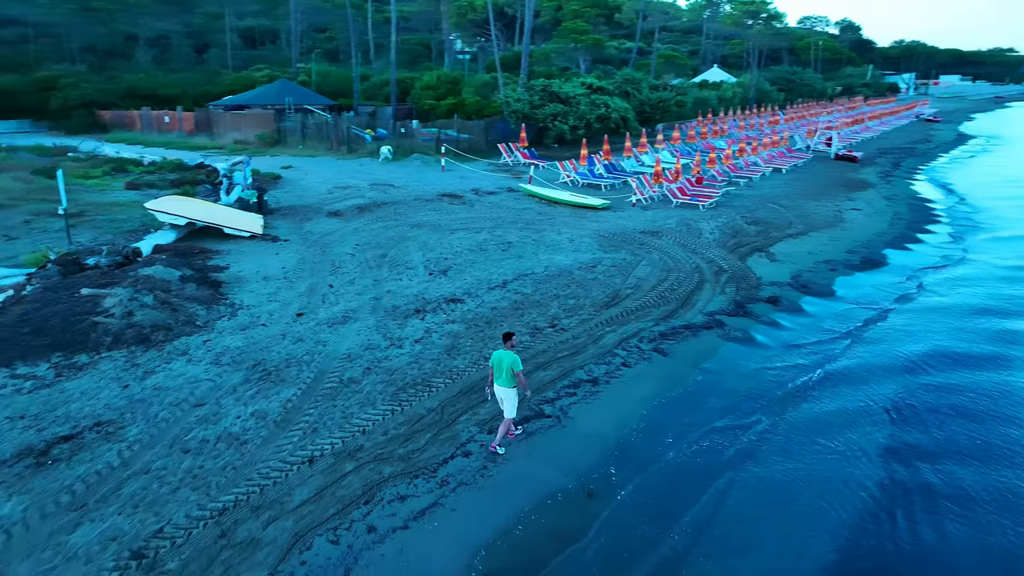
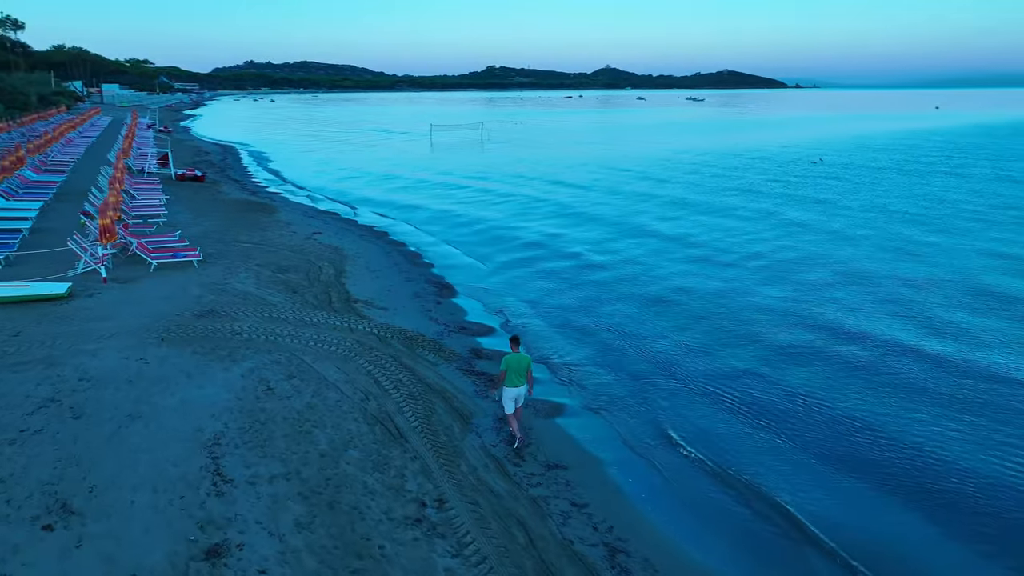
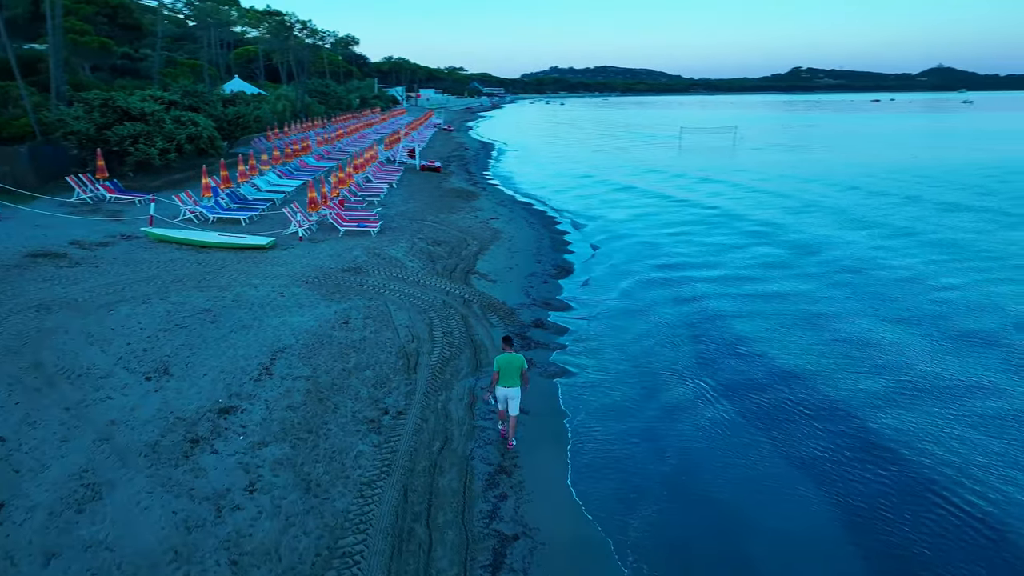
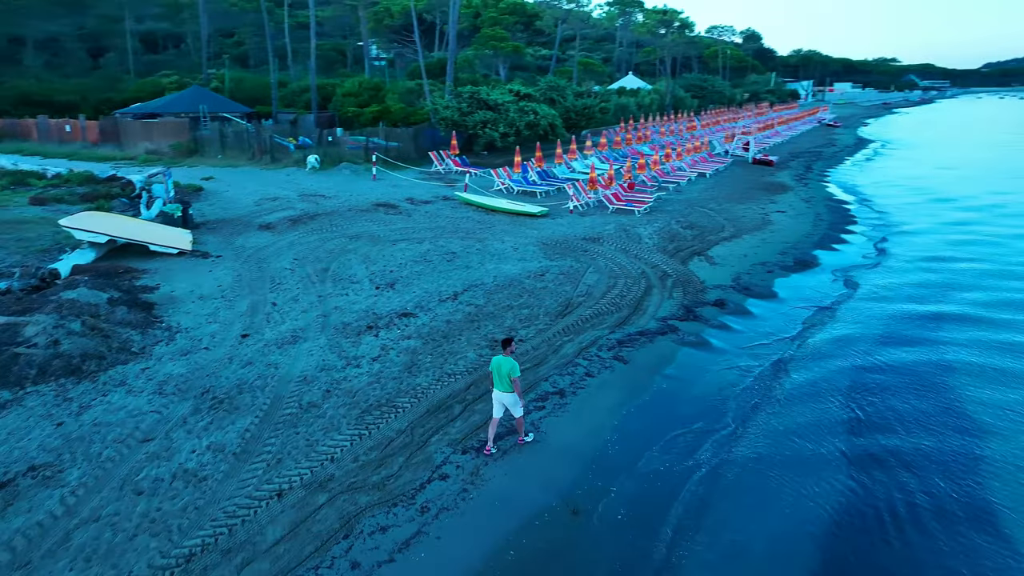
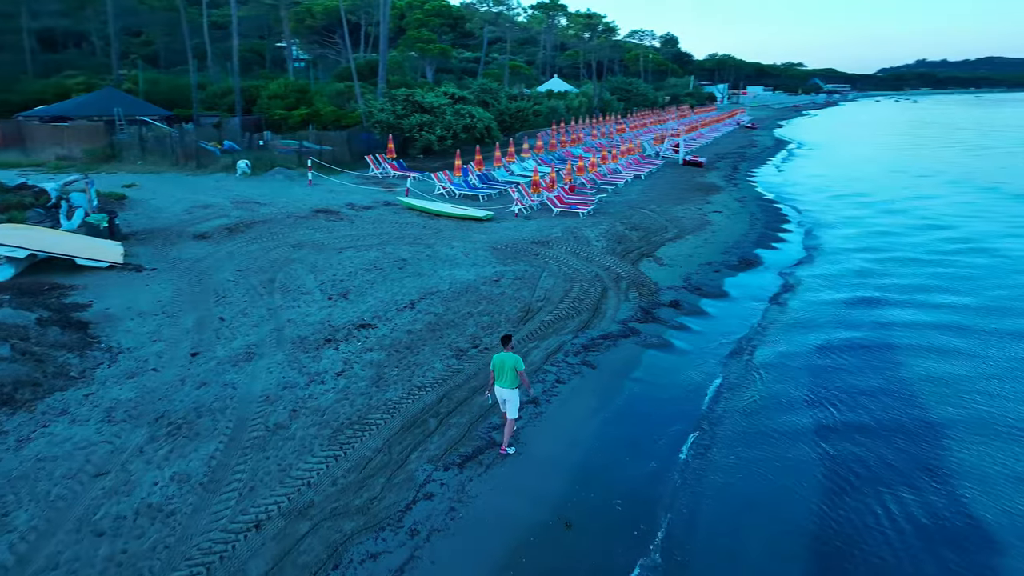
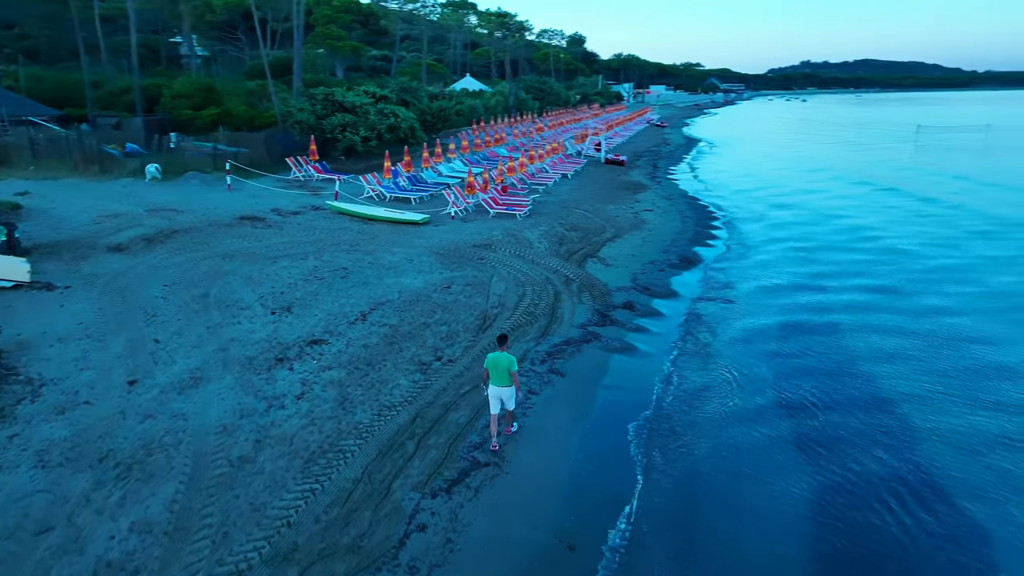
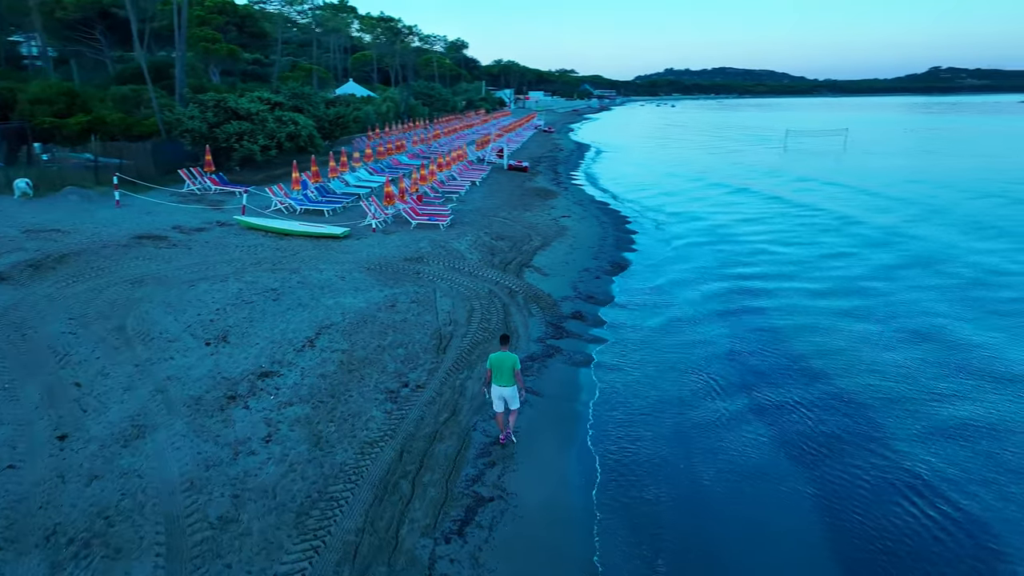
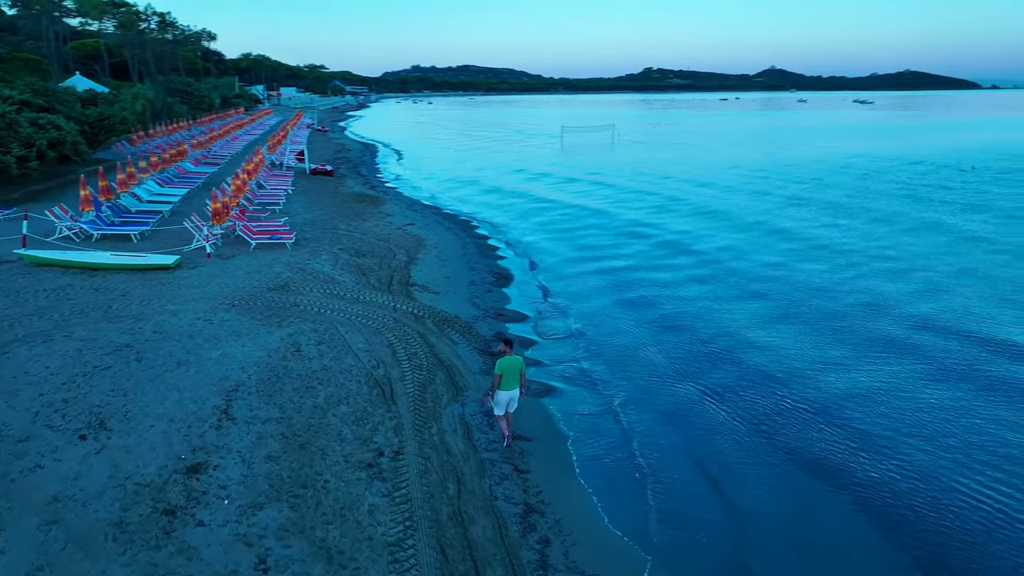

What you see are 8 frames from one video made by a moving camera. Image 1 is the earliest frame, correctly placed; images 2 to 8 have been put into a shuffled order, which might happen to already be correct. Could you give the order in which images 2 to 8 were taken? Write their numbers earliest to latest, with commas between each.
4, 5, 6, 7, 3, 8, 2
